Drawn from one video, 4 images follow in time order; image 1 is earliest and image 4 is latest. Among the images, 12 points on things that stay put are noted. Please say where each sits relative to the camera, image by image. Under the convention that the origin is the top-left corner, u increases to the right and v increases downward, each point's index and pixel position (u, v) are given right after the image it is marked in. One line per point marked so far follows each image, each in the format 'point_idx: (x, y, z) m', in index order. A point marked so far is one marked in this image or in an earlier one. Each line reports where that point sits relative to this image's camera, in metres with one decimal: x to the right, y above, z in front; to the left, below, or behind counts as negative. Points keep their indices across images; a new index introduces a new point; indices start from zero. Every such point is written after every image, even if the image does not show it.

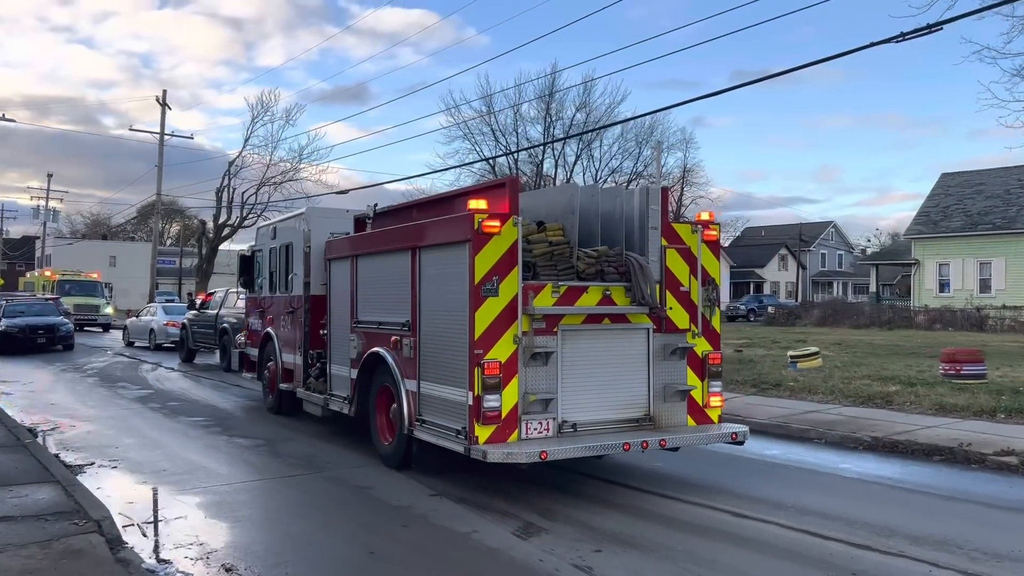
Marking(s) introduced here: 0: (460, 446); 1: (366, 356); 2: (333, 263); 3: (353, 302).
0: (-0.5, -1.4, +7.5) m
1: (-1.7, -0.8, +9.2) m
2: (-2.1, +0.2, +9.8) m
3: (-1.9, -0.2, +9.5) m
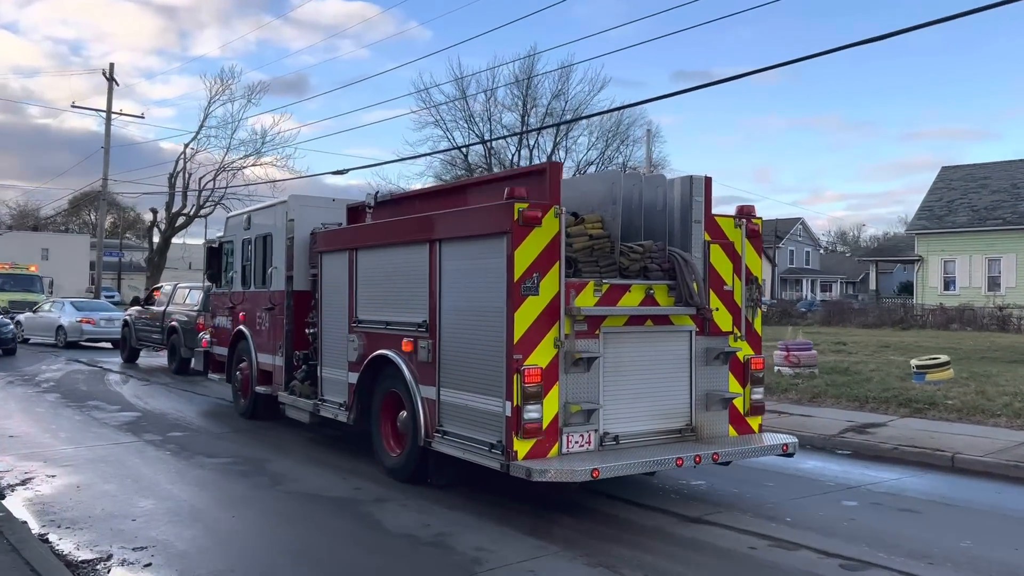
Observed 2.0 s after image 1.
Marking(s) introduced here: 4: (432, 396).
0: (-0.1, -1.4, +6.4) m
1: (-1.4, -0.7, +7.9) m
2: (-1.9, +0.3, +8.6) m
3: (-1.6, -0.1, +8.3) m
4: (-0.7, -1.0, +7.2) m
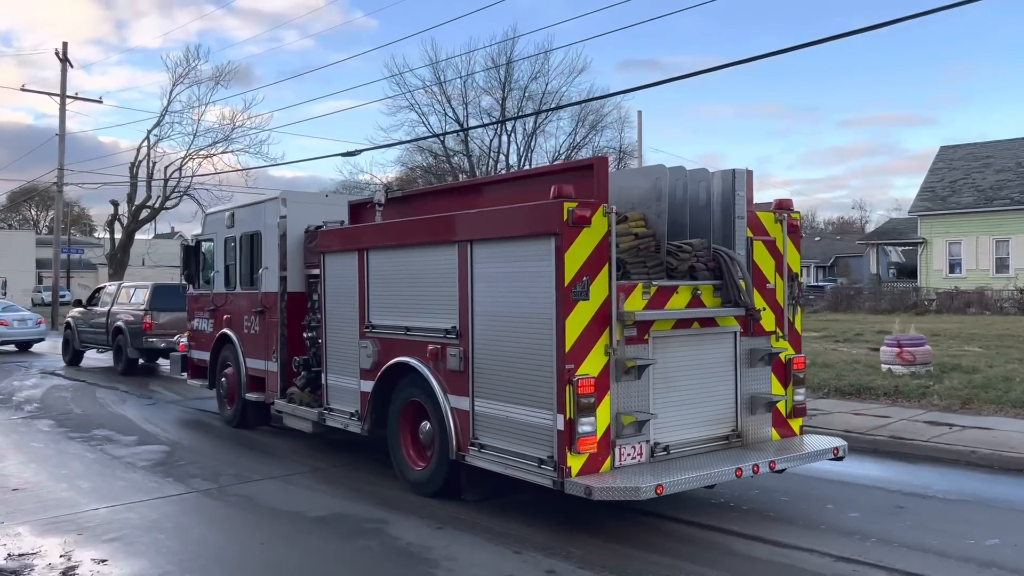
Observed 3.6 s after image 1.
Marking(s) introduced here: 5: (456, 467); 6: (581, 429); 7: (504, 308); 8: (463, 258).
0: (+0.3, -1.3, +5.6) m
1: (-1.1, -0.7, +7.1) m
2: (-1.6, +0.3, +7.7) m
3: (-1.3, -0.1, +7.4) m
4: (-0.3, -0.9, +6.4) m
5: (-0.4, -1.4, +6.6) m
6: (+0.5, -0.9, +5.5) m
7: (0.0, -0.1, +6.0) m
8: (-0.3, +0.3, +6.4) m
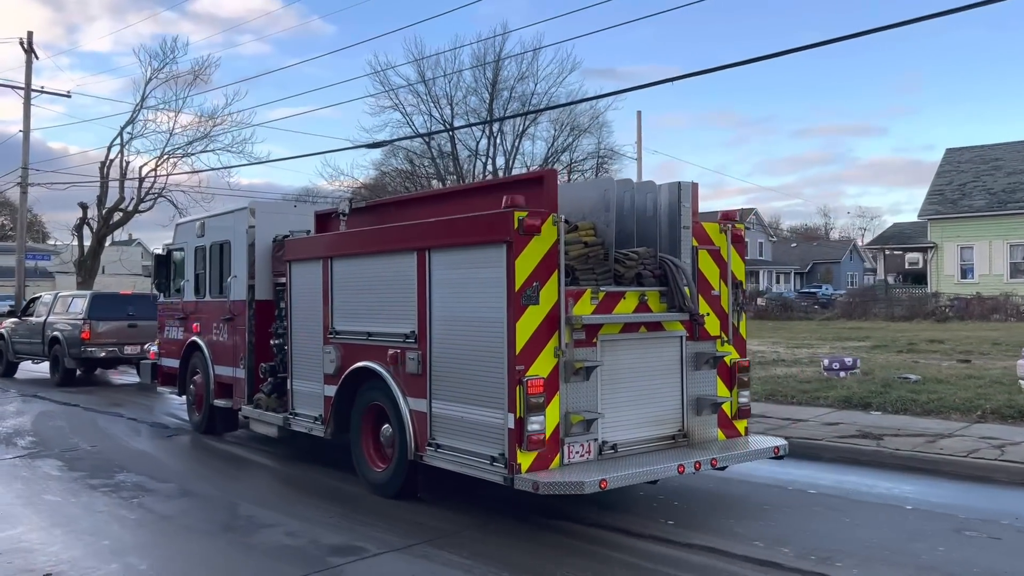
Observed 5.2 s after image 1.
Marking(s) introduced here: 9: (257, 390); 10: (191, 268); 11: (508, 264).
0: (-0.1, -1.3, +5.6) m
1: (-1.4, -0.7, +7.1) m
2: (-1.9, +0.3, +7.7) m
3: (-1.6, -0.2, +7.4) m
4: (-0.7, -1.0, +6.4) m
5: (-0.8, -1.5, +6.5) m
6: (+0.1, -0.9, +5.4) m
7: (-0.4, -0.2, +6.0) m
8: (-0.7, +0.2, +6.4) m
9: (-2.5, -1.0, +8.3) m
10: (-3.6, +0.3, +9.6) m
11: (0.0, +0.2, +5.5) m
